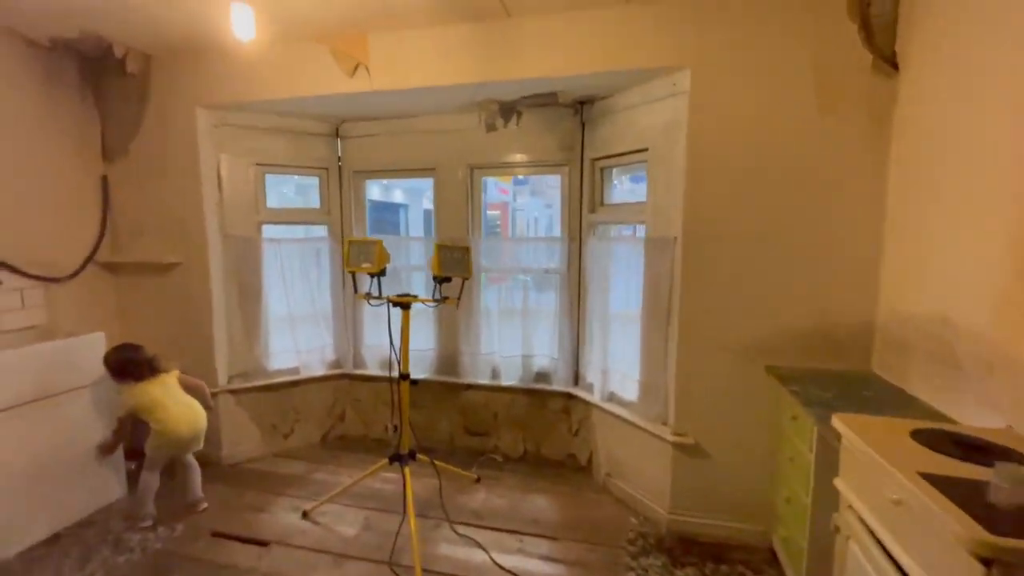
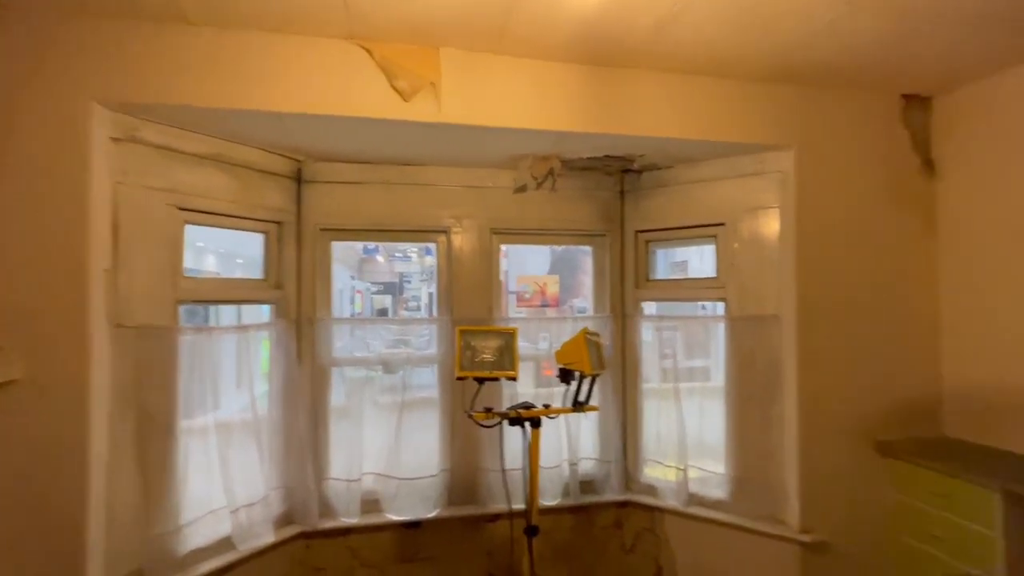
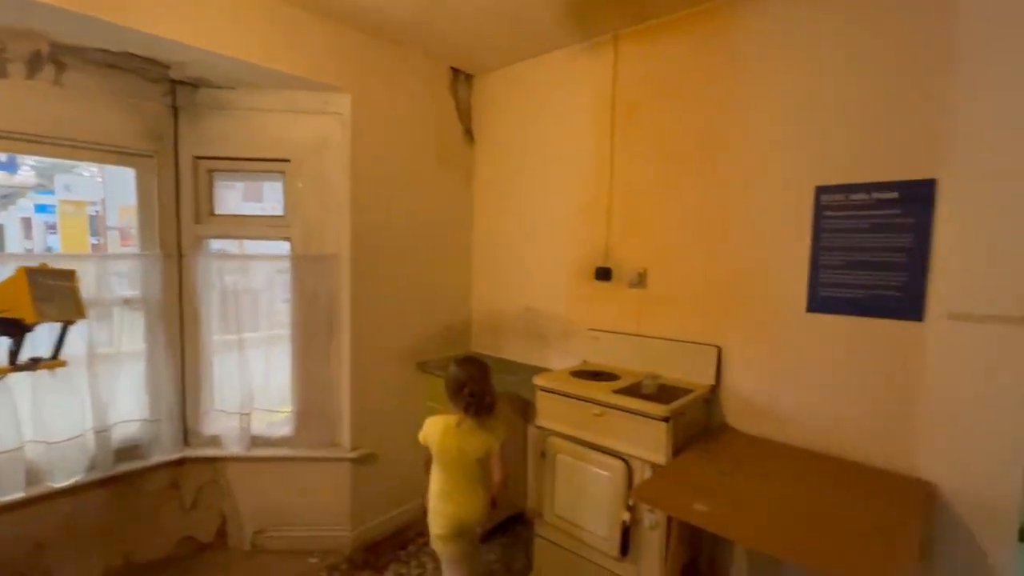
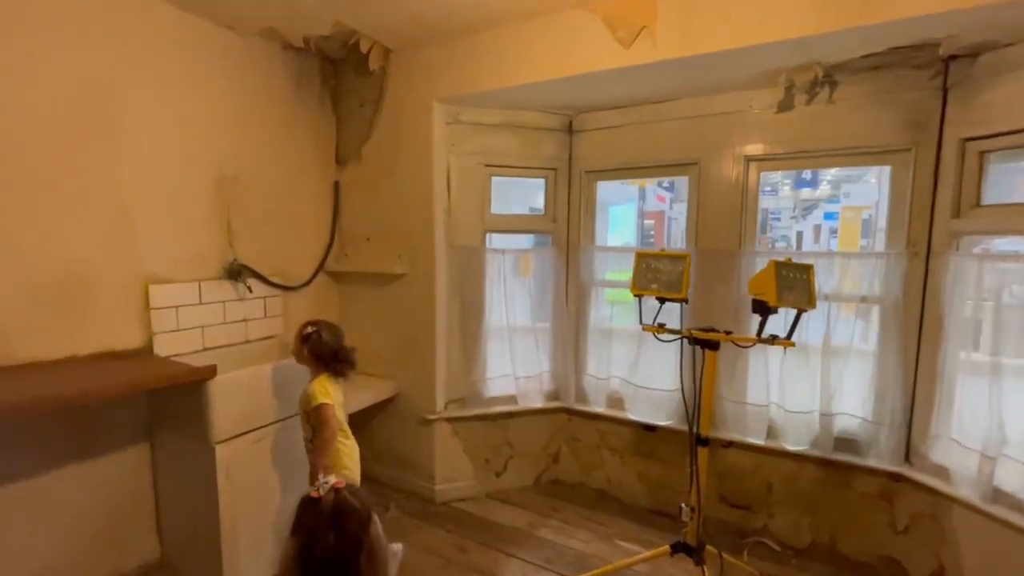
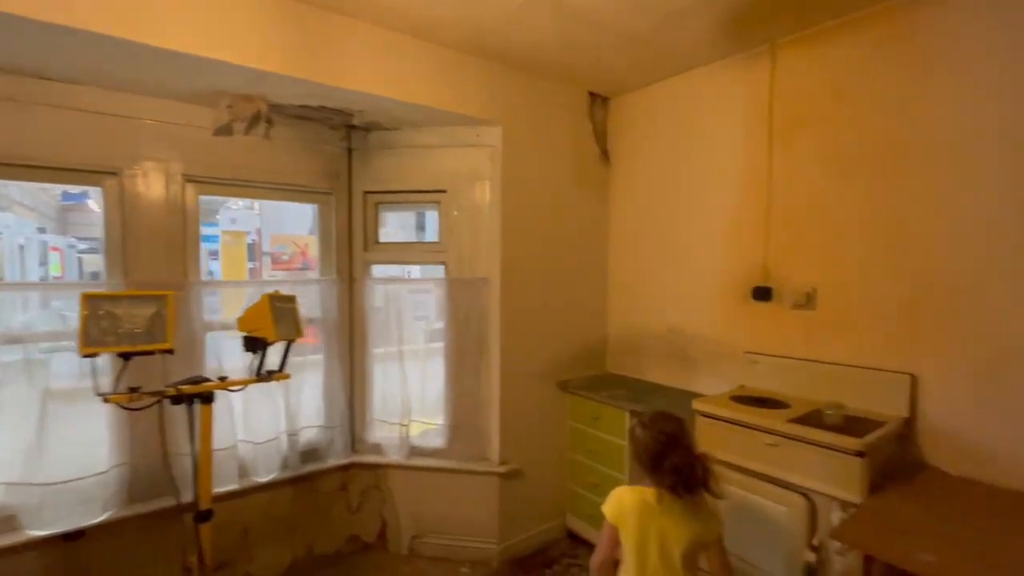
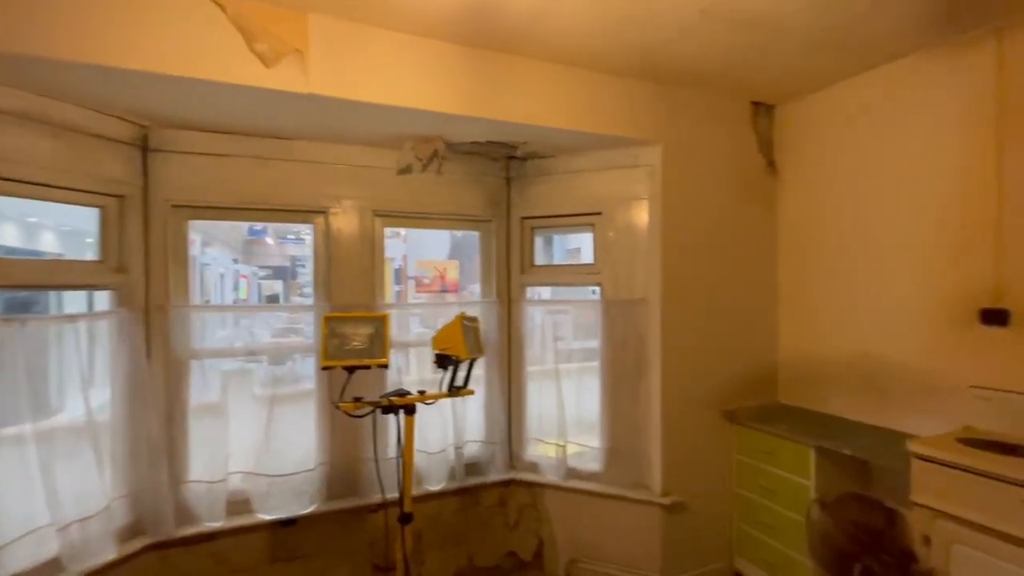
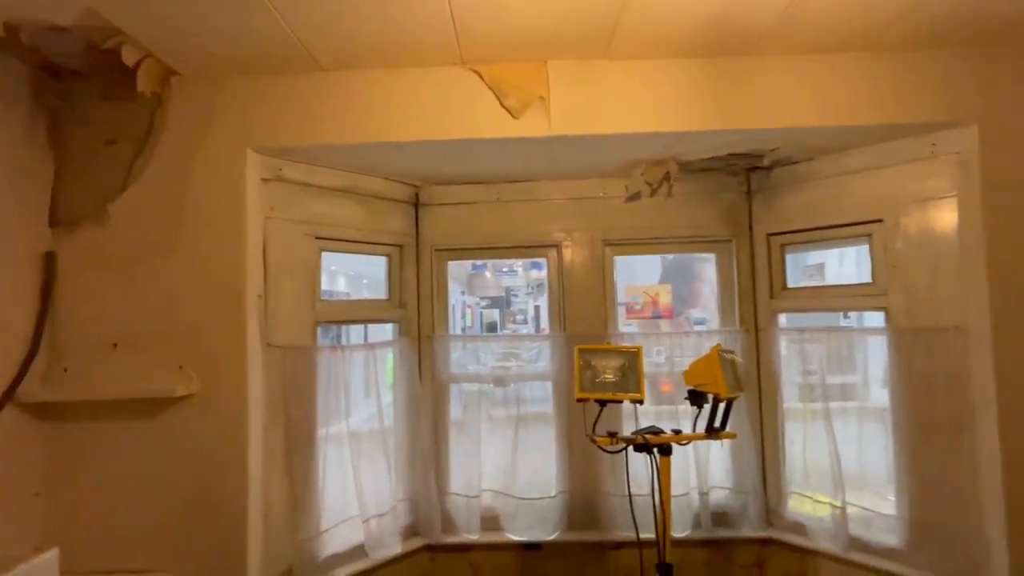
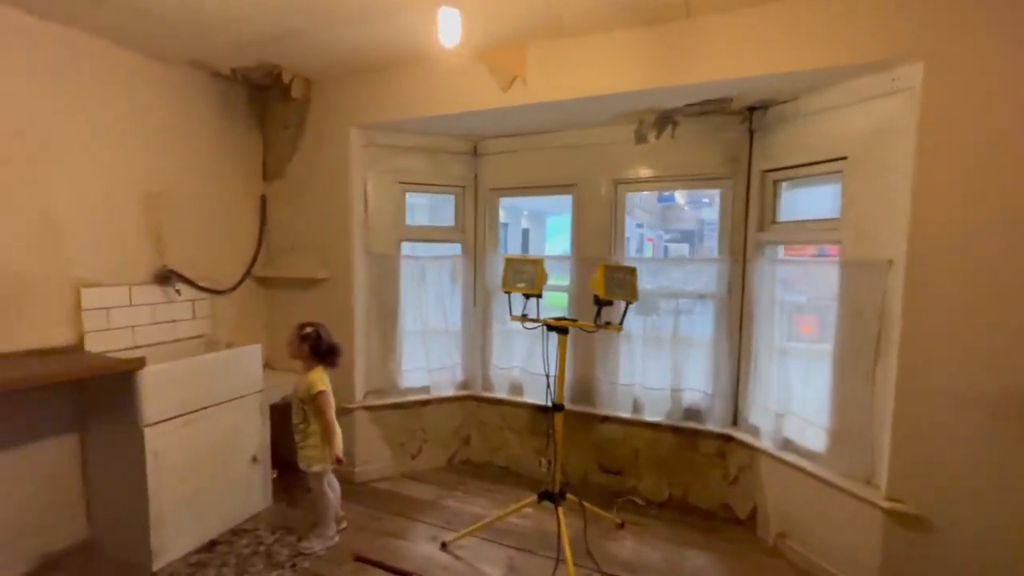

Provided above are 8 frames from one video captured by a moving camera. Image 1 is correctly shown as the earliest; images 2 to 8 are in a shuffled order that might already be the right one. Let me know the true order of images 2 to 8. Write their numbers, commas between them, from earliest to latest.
8, 4, 7, 2, 6, 5, 3
